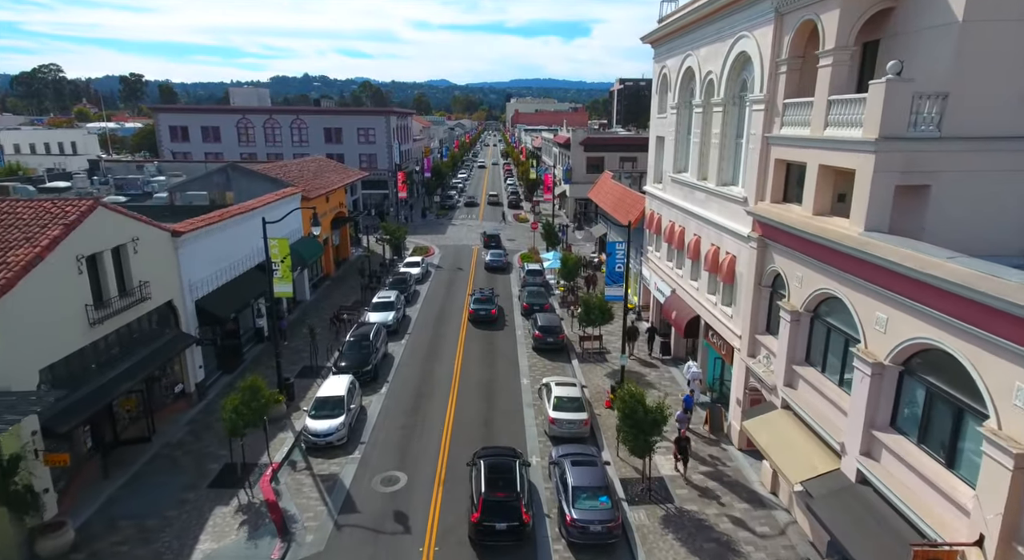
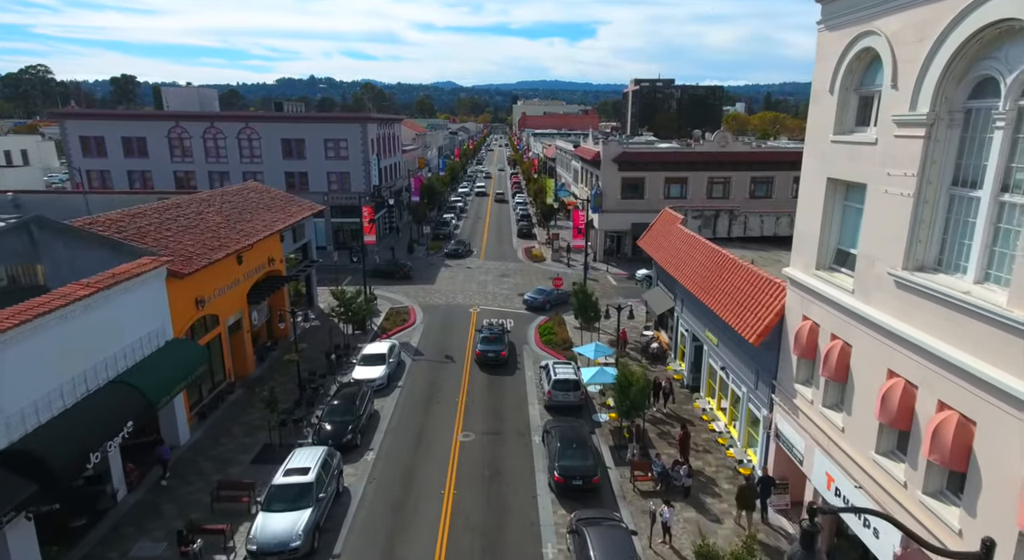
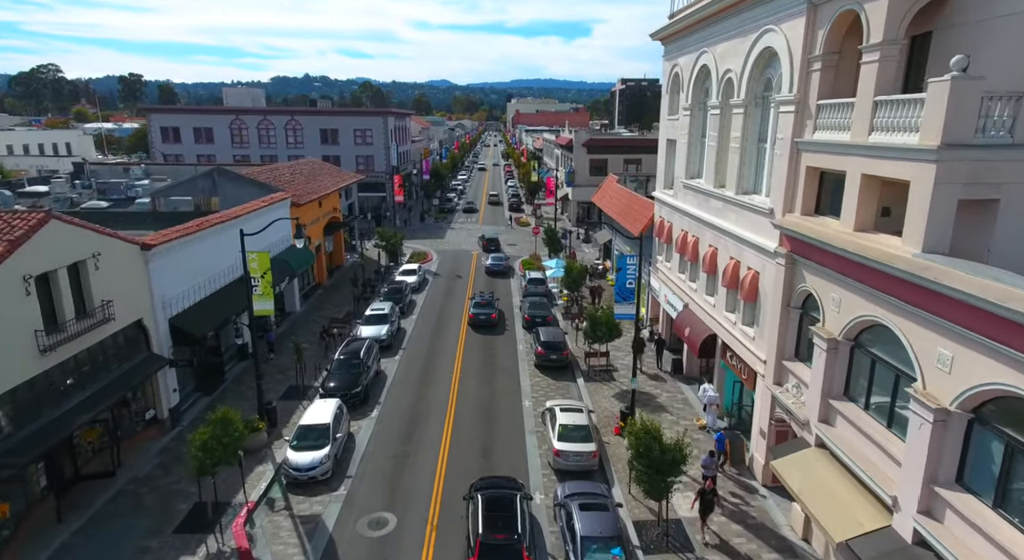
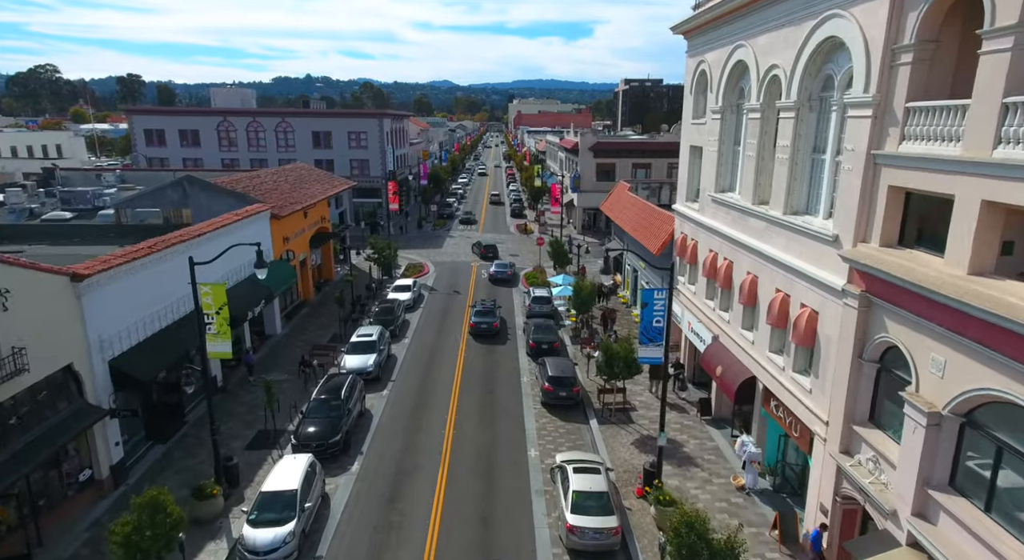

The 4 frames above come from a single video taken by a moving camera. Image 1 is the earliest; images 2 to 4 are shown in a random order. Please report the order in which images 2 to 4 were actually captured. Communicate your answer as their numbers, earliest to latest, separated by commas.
3, 4, 2
